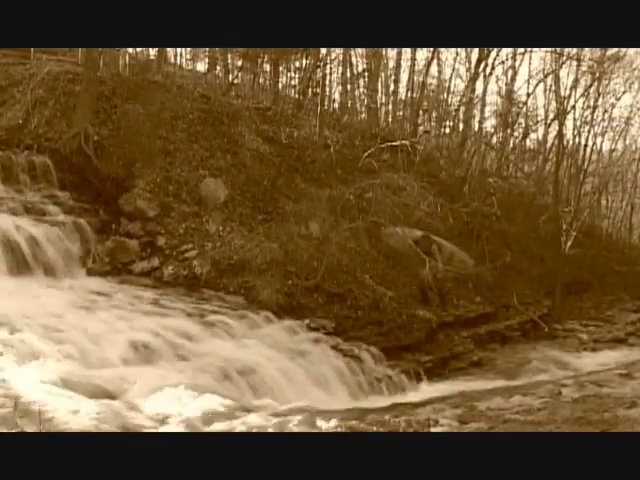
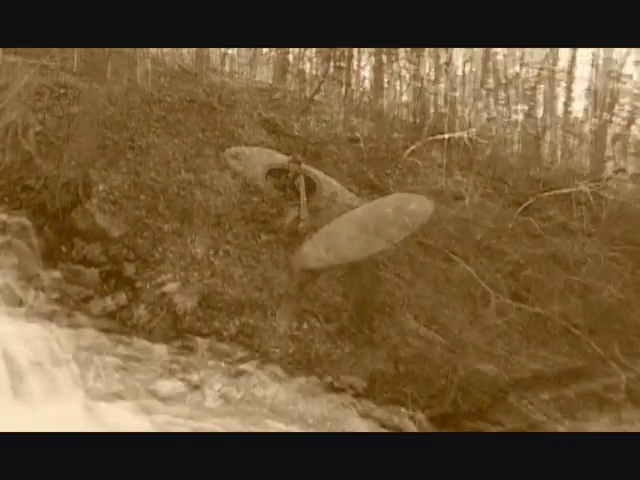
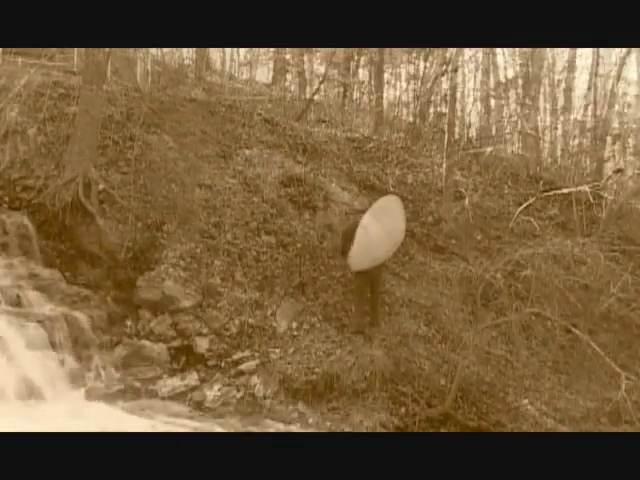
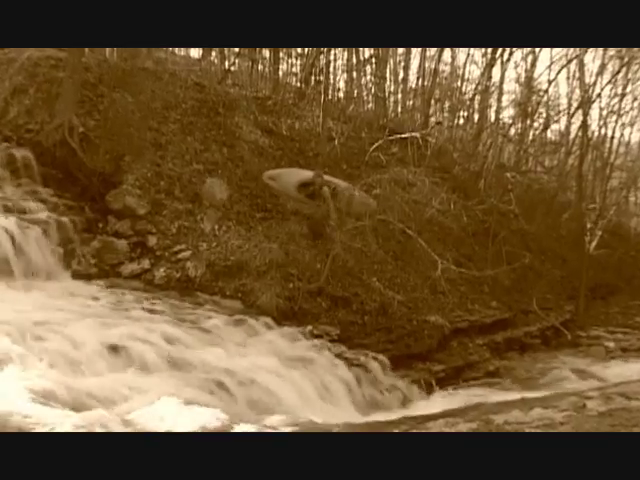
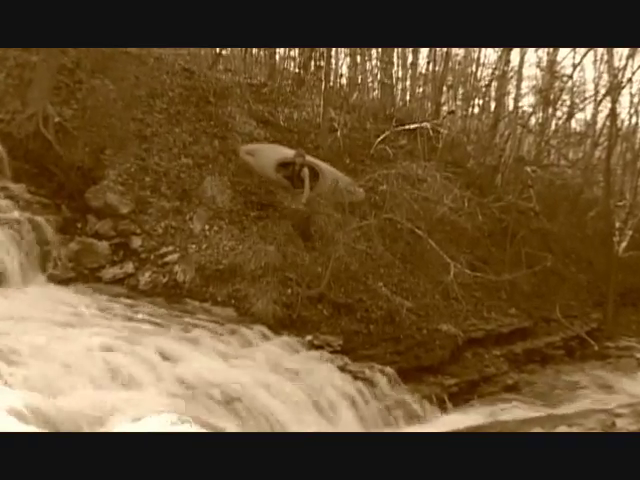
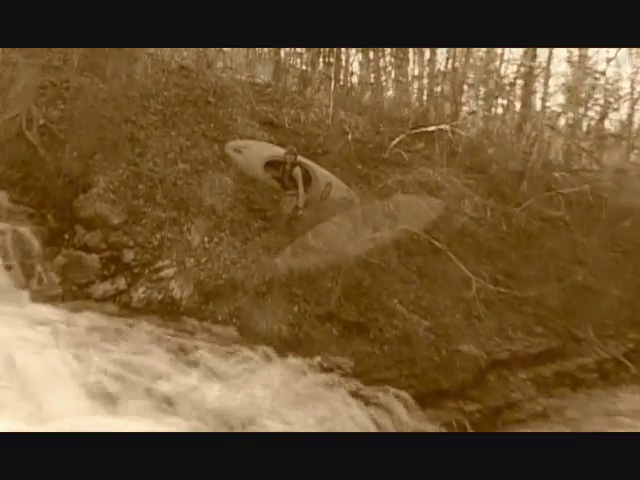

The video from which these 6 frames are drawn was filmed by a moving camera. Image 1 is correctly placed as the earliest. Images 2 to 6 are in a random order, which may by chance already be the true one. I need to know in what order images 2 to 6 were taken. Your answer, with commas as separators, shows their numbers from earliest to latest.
4, 5, 6, 2, 3
